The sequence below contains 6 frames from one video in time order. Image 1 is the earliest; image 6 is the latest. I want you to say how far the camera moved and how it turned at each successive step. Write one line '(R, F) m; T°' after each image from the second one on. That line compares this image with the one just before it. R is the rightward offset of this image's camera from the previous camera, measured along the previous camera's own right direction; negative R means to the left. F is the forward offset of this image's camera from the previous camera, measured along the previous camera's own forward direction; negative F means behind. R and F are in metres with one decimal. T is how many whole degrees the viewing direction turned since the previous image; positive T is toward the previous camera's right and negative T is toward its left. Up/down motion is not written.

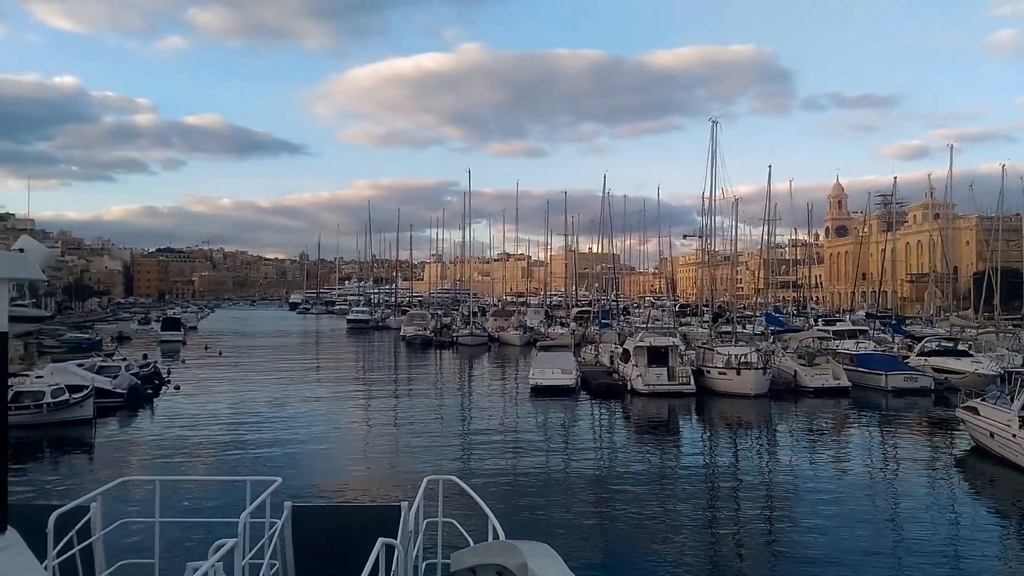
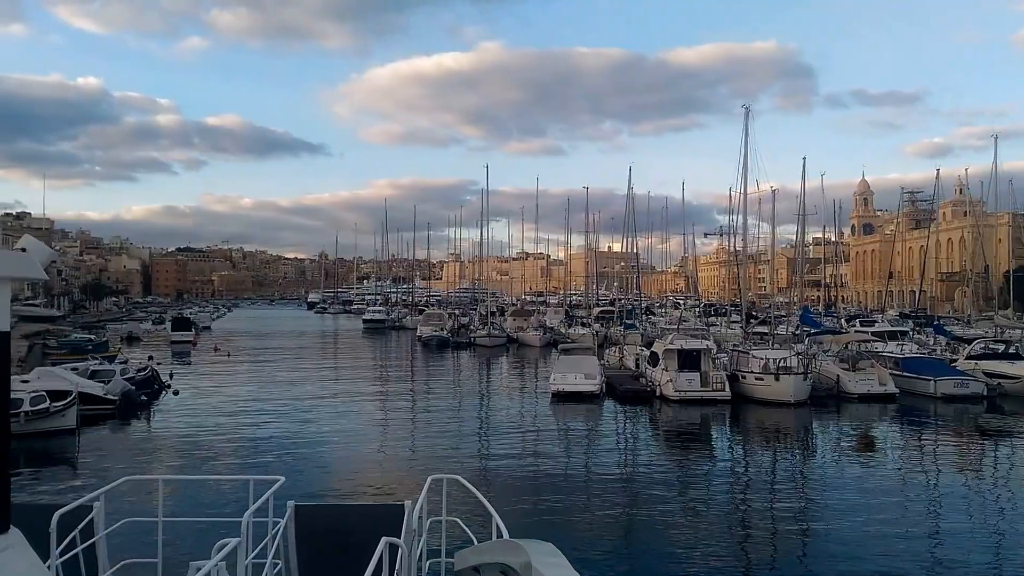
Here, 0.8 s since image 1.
(0.0, +1.0) m; -1°
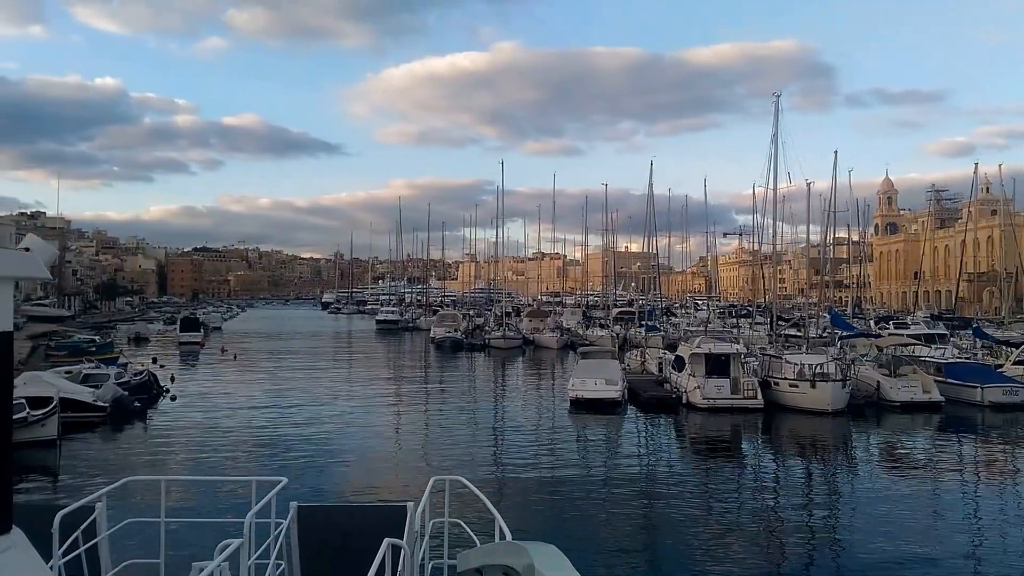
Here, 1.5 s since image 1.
(0.0, +0.8) m; -1°
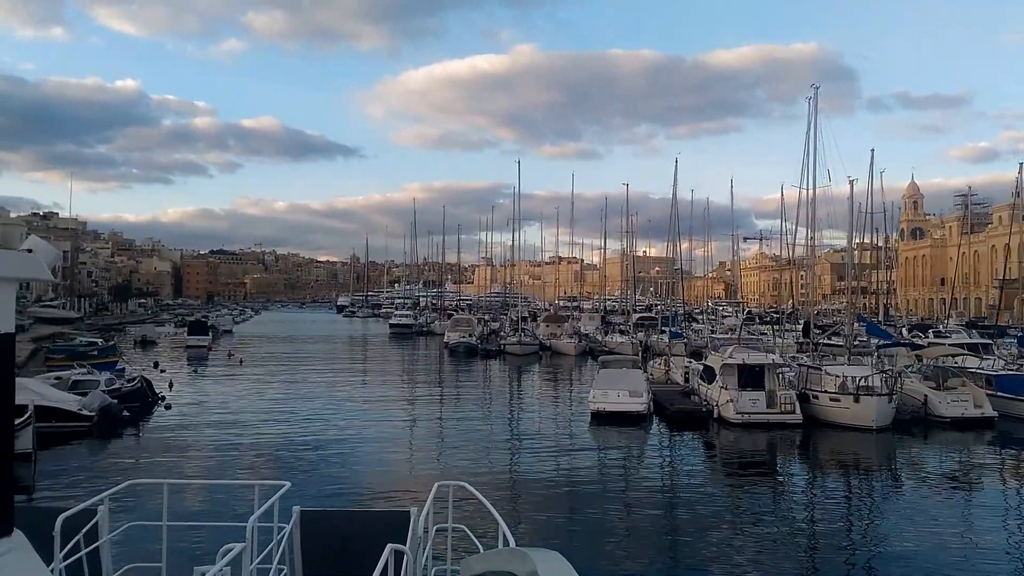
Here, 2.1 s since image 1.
(0.0, +0.9) m; -1°
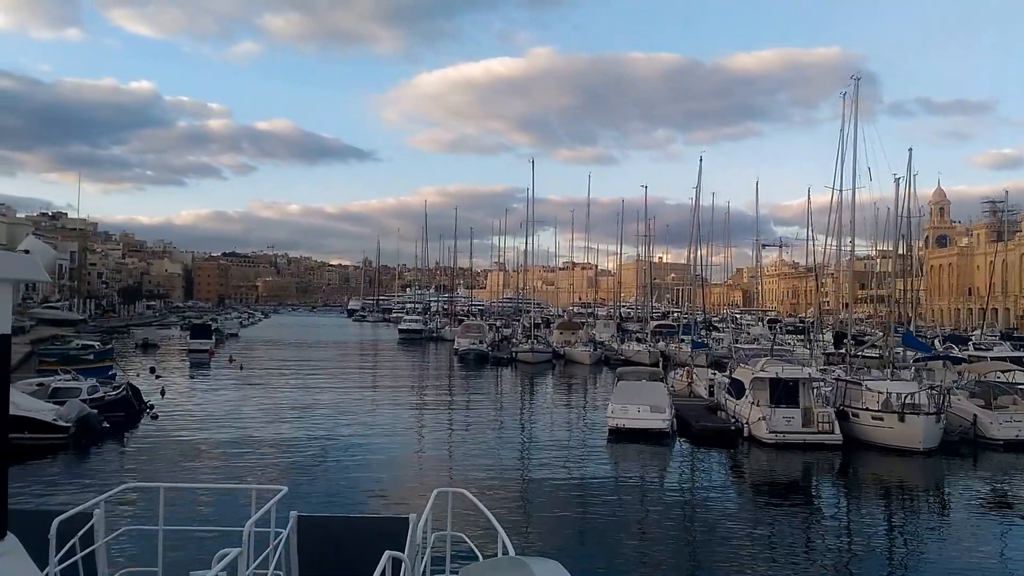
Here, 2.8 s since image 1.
(0.0, +0.9) m; -1°
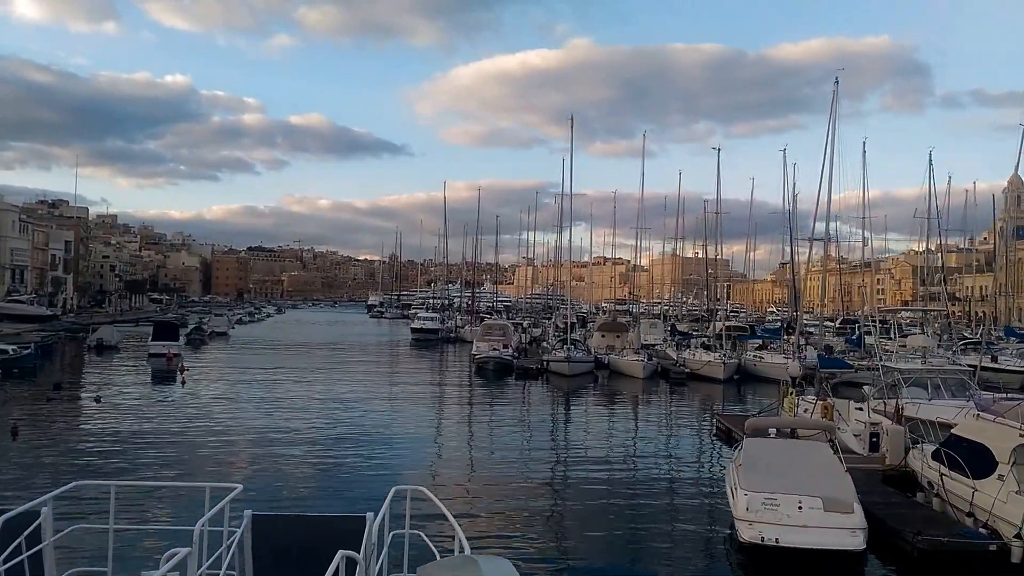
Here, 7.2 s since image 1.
(+0.2, +4.8) m; -3°
